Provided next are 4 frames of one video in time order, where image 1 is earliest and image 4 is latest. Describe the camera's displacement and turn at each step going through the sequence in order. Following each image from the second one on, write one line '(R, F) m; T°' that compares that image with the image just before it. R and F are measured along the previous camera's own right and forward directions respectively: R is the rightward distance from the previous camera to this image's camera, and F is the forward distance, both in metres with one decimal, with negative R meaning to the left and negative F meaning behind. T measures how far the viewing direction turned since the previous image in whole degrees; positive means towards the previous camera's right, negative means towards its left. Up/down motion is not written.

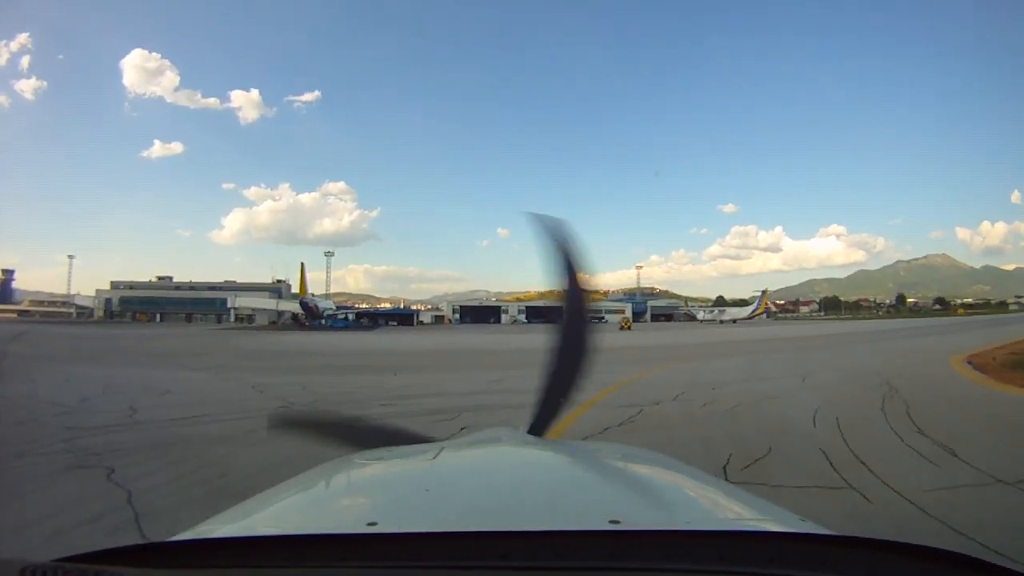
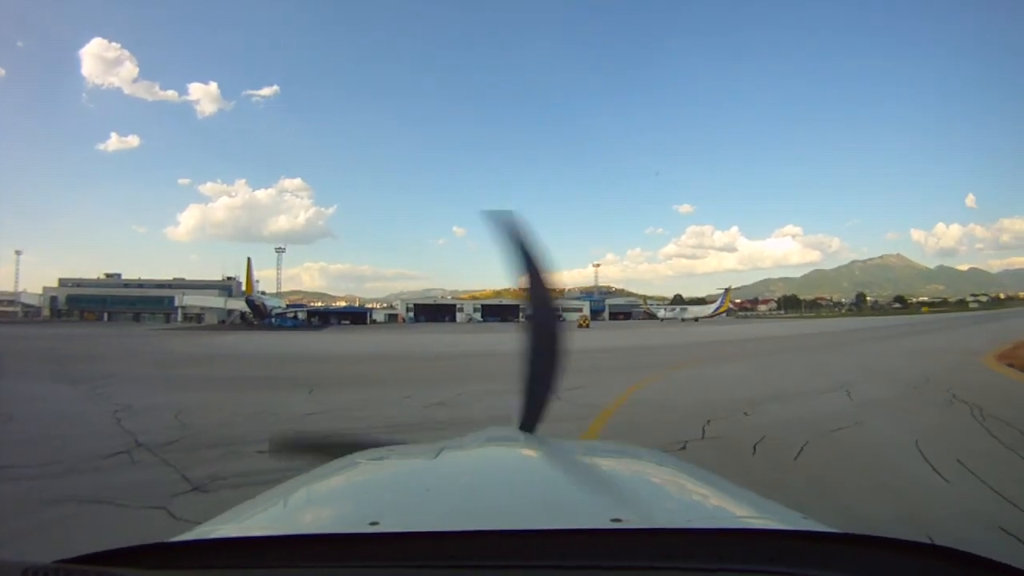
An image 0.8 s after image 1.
(+1.1, +0.6) m; +3°
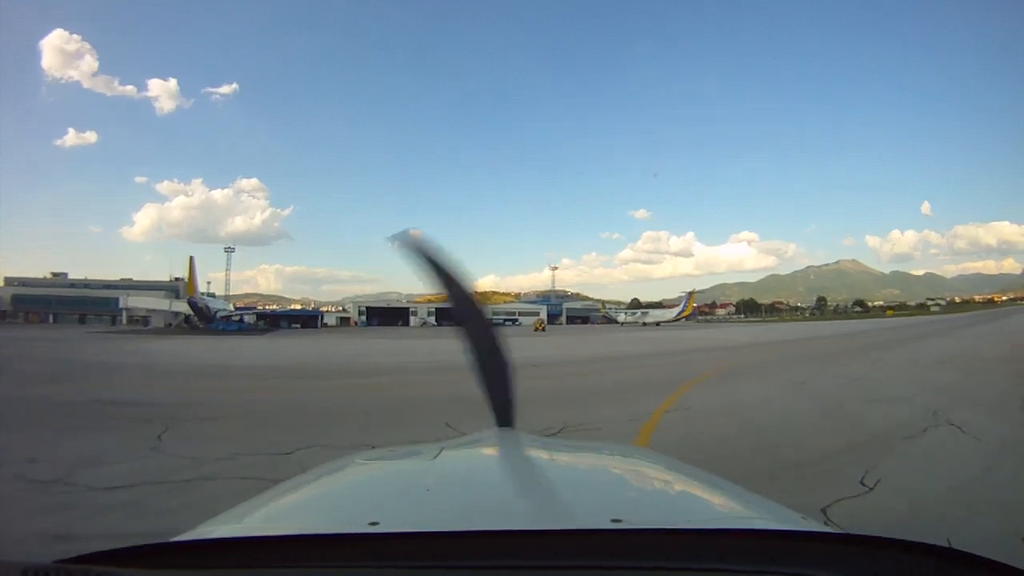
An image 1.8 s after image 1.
(+1.1, +0.2) m; +2°
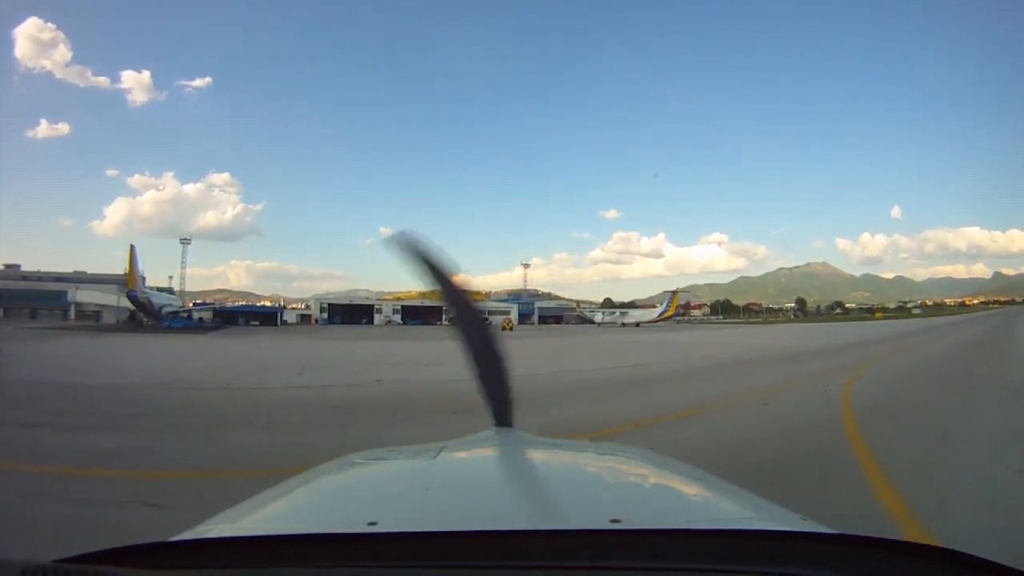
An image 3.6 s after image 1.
(+0.7, 0.0) m; +2°
